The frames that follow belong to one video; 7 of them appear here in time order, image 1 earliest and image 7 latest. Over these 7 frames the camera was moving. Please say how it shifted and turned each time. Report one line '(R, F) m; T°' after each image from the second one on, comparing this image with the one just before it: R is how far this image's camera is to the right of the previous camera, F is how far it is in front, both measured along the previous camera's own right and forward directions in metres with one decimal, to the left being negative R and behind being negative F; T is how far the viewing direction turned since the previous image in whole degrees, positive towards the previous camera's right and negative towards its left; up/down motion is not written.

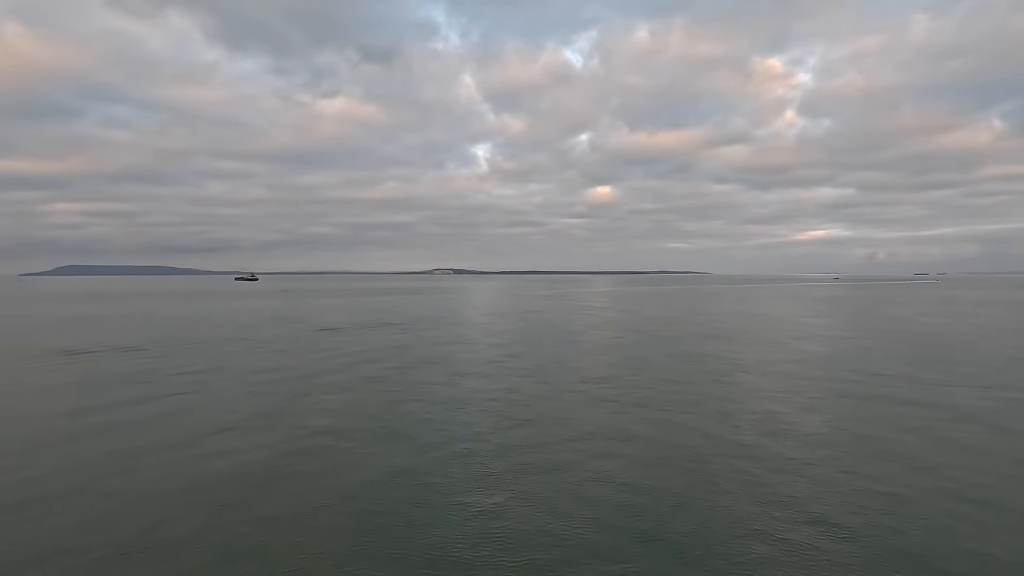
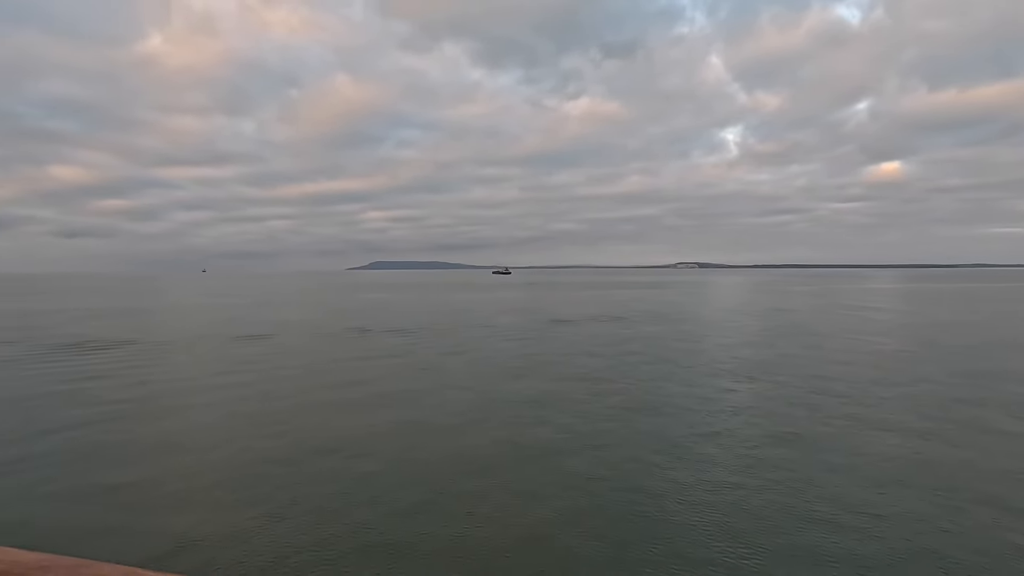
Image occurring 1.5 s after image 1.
(+1.4, +0.2) m; -25°
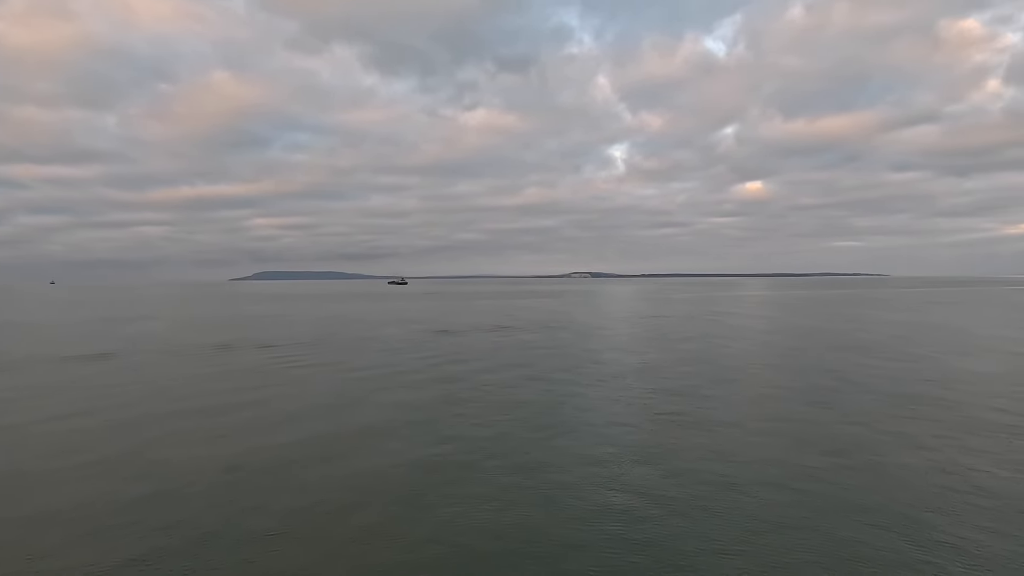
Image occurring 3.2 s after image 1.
(+2.0, -0.3) m; +10°
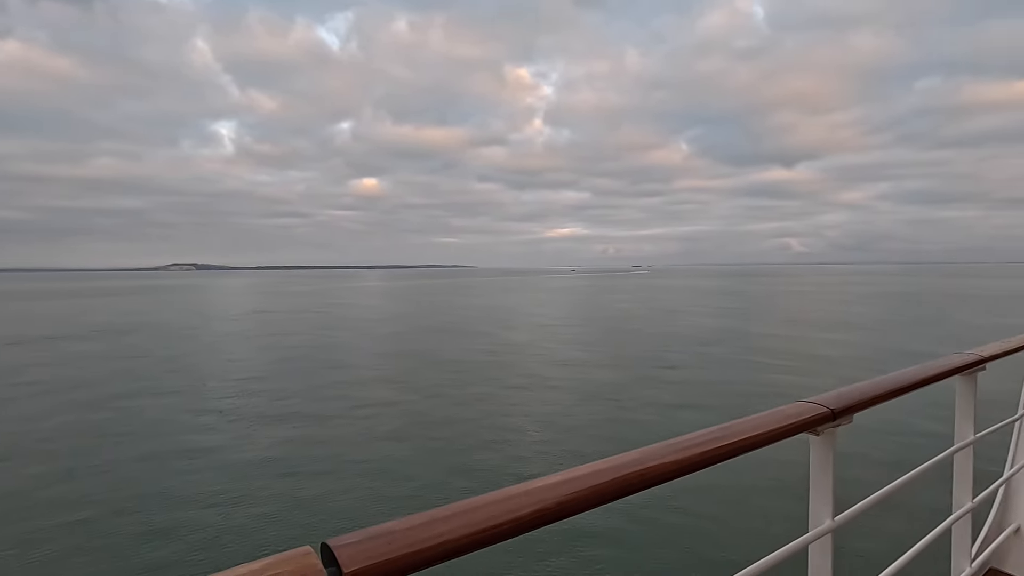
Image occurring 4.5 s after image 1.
(+1.5, -0.1) m; +39°
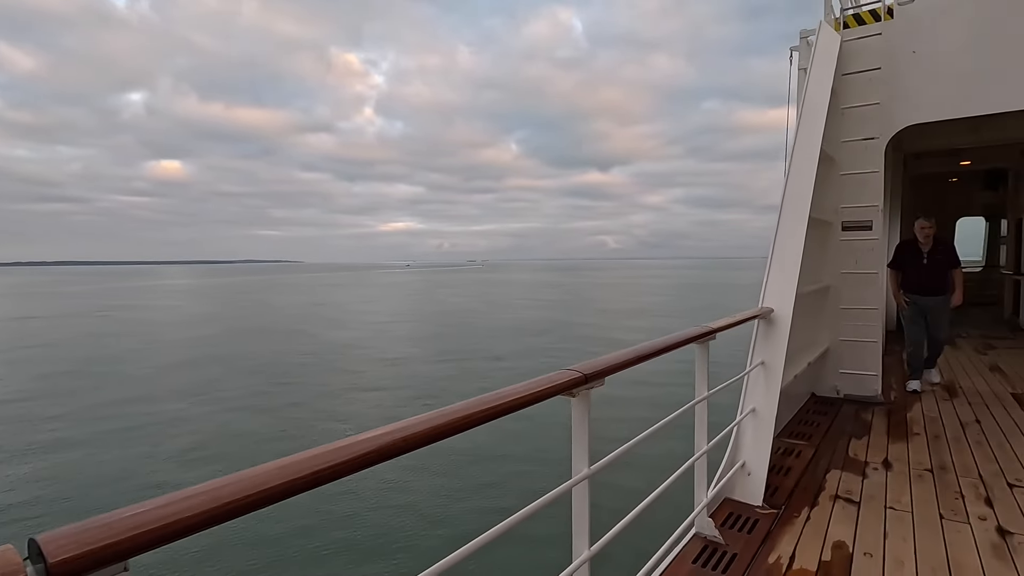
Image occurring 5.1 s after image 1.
(+0.3, 0.0) m; +17°
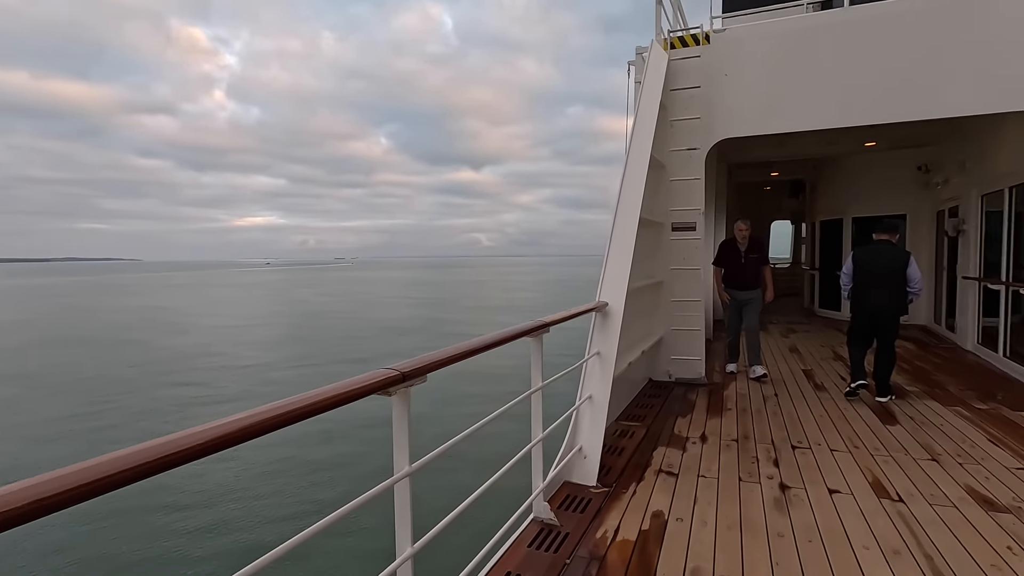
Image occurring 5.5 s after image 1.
(+0.2, 0.0) m; +13°
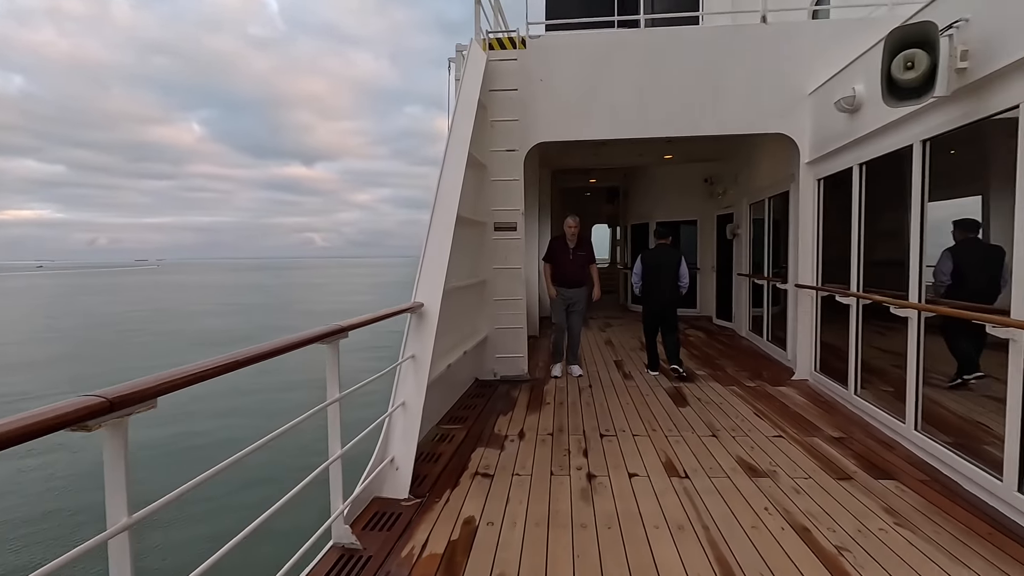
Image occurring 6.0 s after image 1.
(+0.2, +0.2) m; +17°
